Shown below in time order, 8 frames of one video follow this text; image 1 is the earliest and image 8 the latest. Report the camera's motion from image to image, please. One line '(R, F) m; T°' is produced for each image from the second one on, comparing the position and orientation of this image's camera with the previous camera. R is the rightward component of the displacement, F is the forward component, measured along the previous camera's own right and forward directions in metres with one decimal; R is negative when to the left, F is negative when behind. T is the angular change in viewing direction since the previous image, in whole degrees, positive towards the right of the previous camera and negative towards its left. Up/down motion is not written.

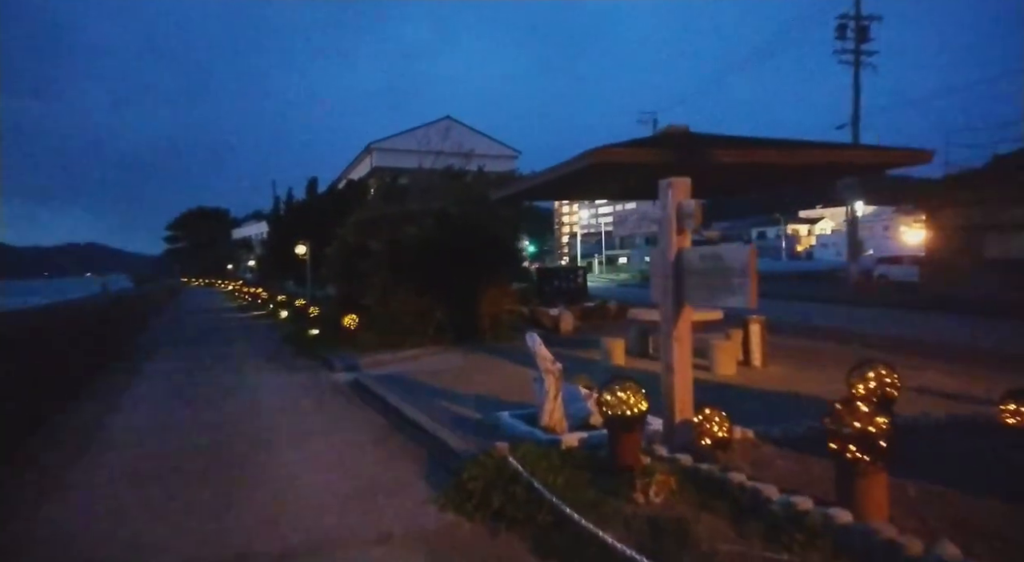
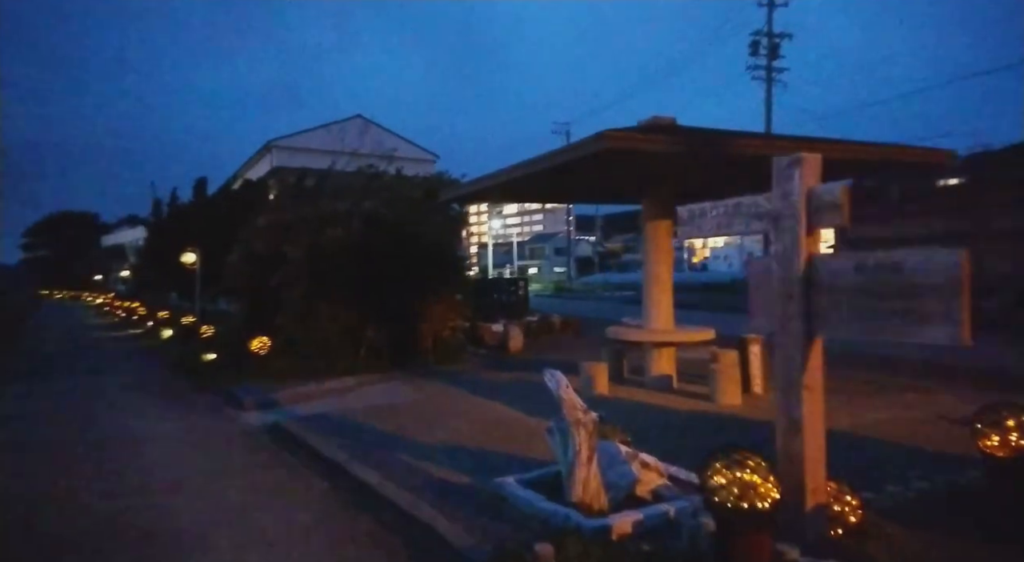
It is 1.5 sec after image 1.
(-1.0, +2.4) m; +9°
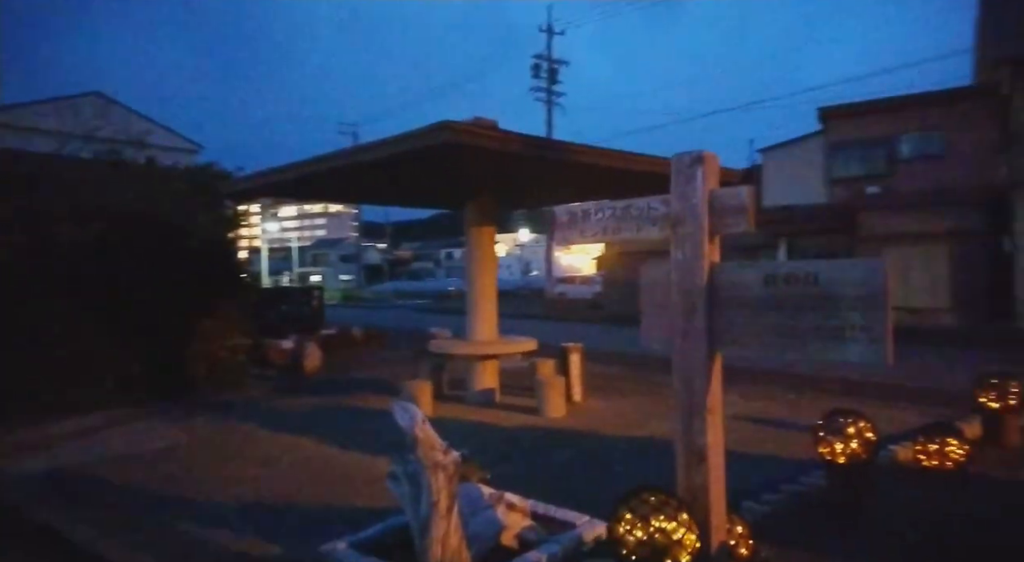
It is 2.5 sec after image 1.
(-0.4, +1.0) m; +18°
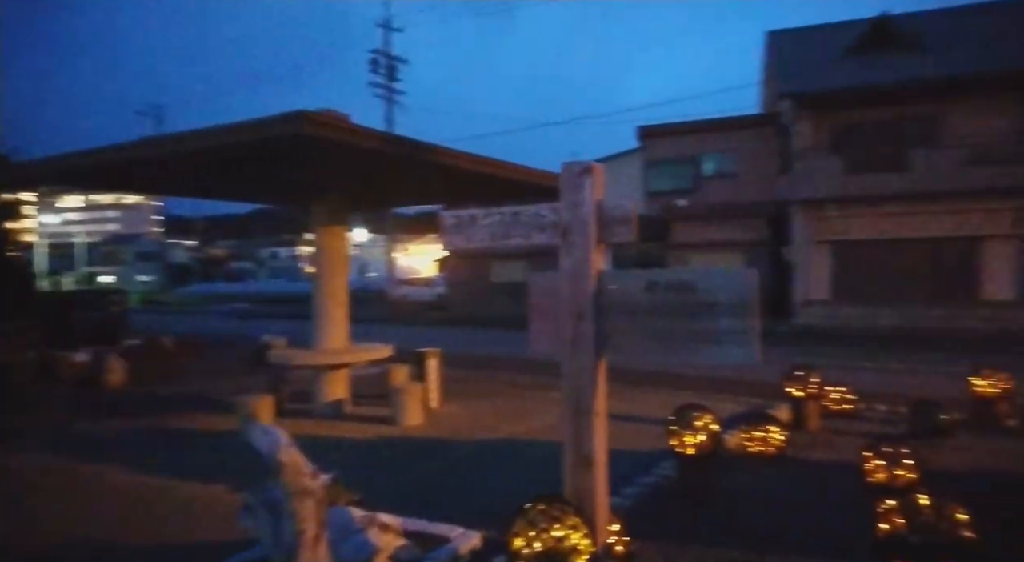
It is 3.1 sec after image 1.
(-0.4, +0.2) m; +14°
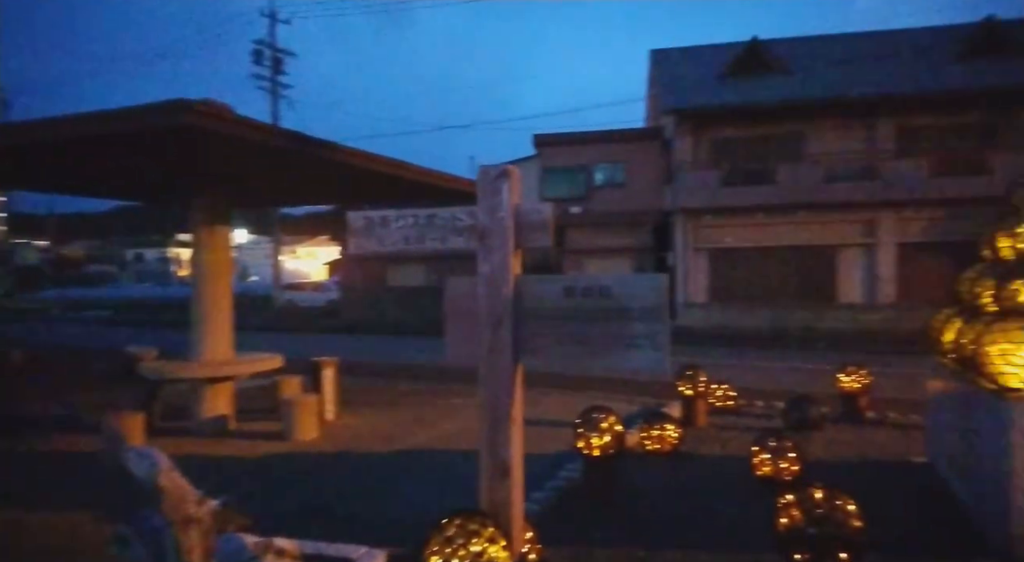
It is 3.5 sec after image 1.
(-0.2, +0.1) m; +9°
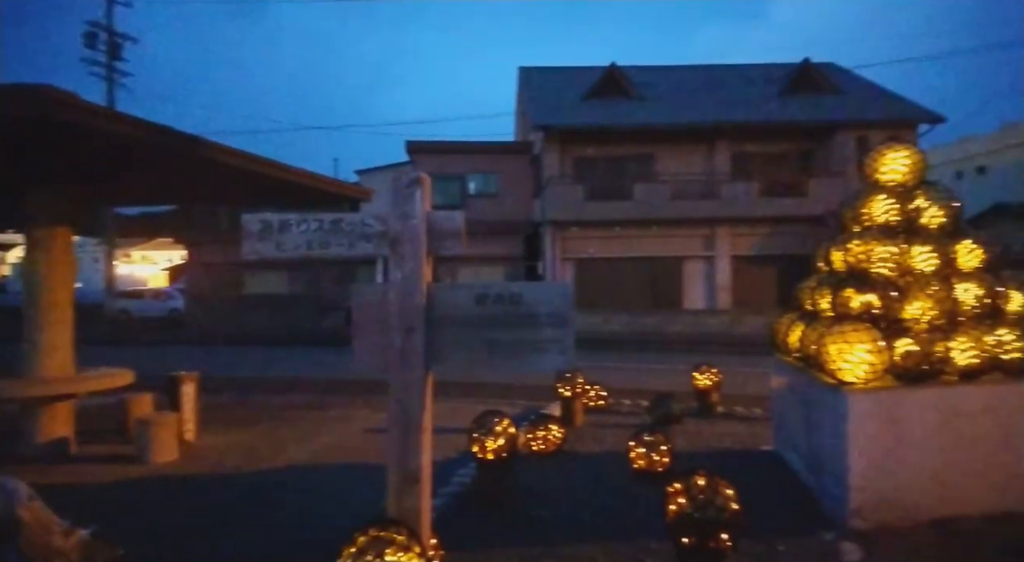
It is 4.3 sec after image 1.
(-0.4, 0.0) m; +12°
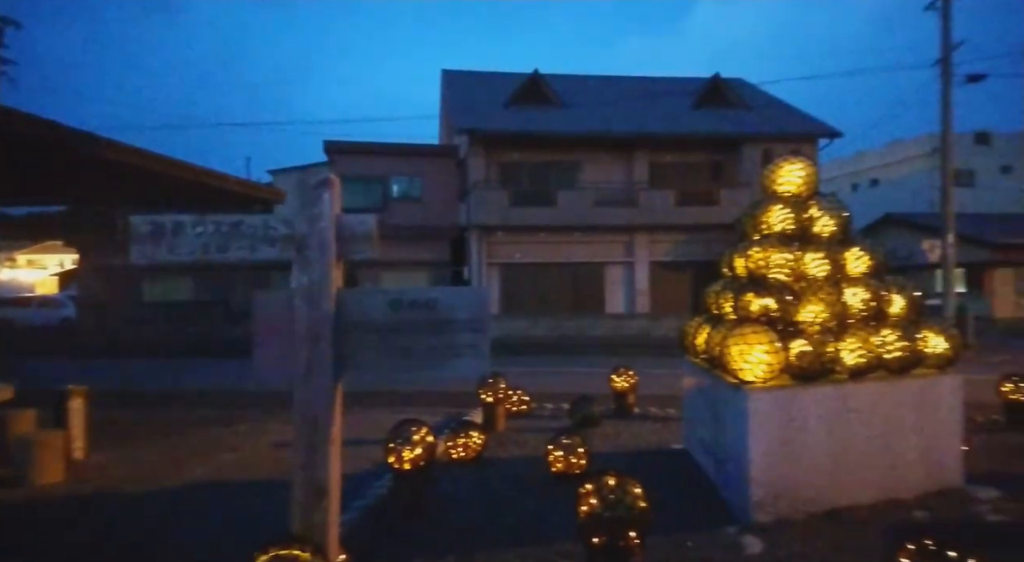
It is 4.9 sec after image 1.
(+0.1, -0.1) m; +6°
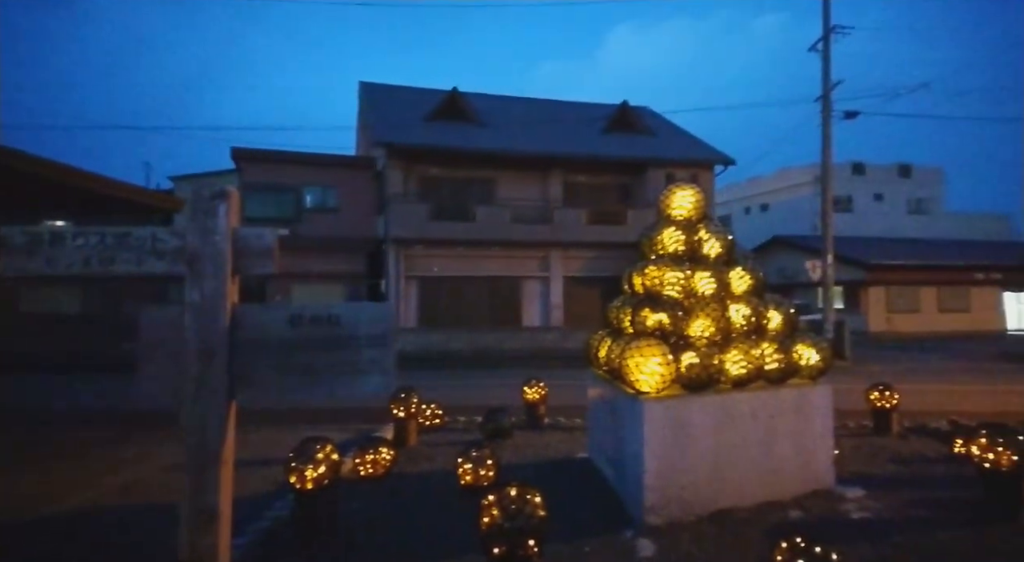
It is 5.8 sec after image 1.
(+0.1, -0.2) m; +6°
